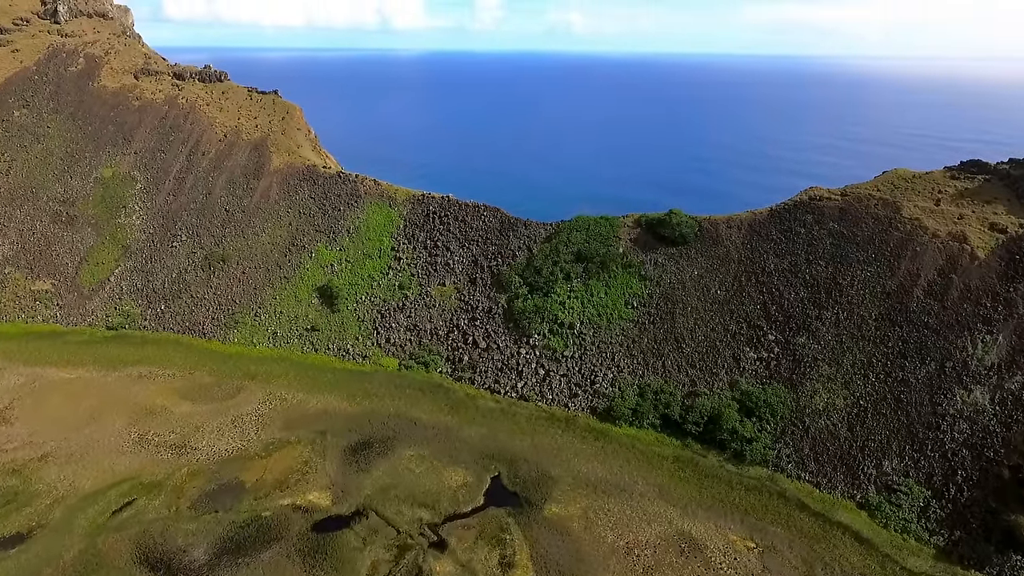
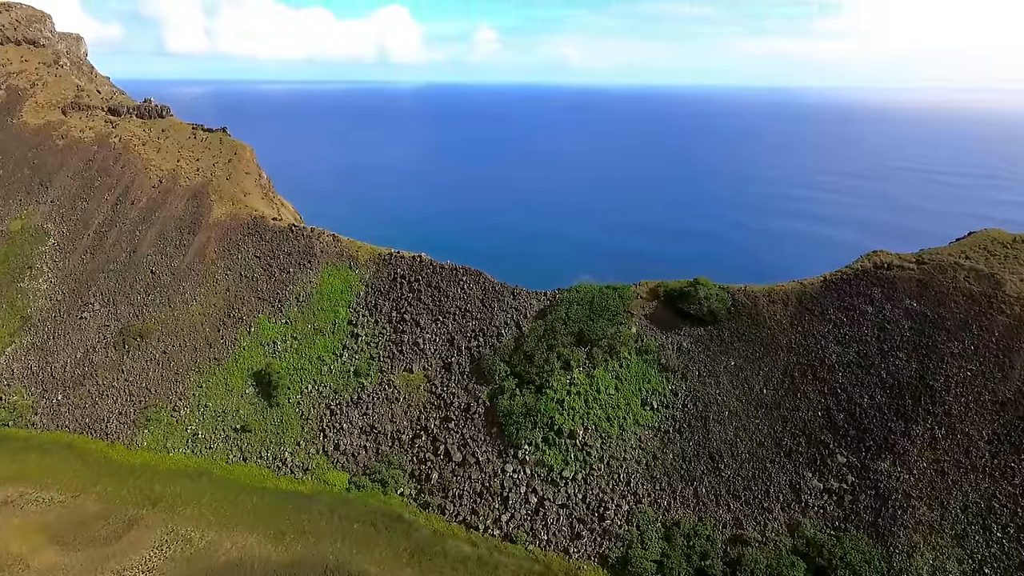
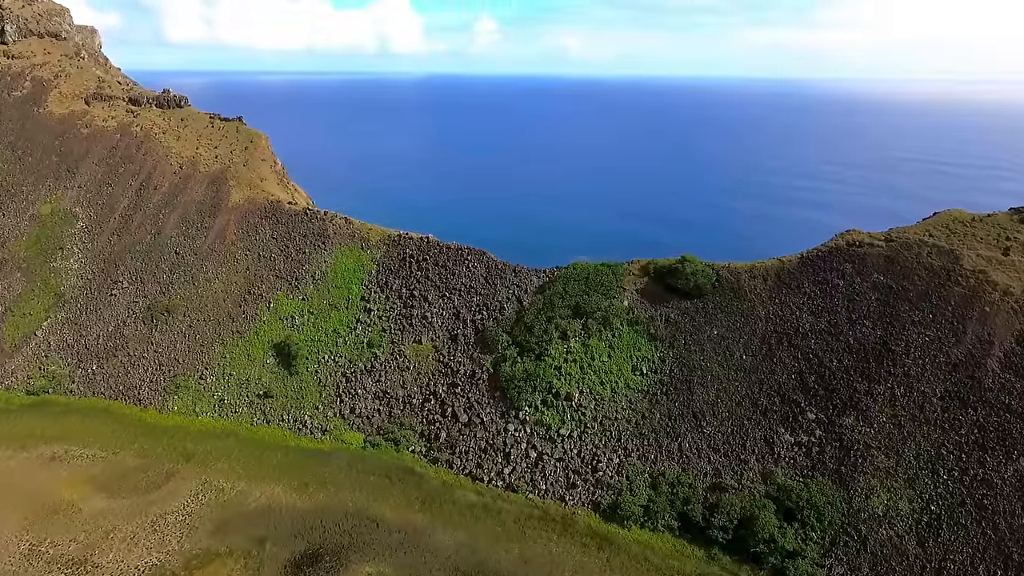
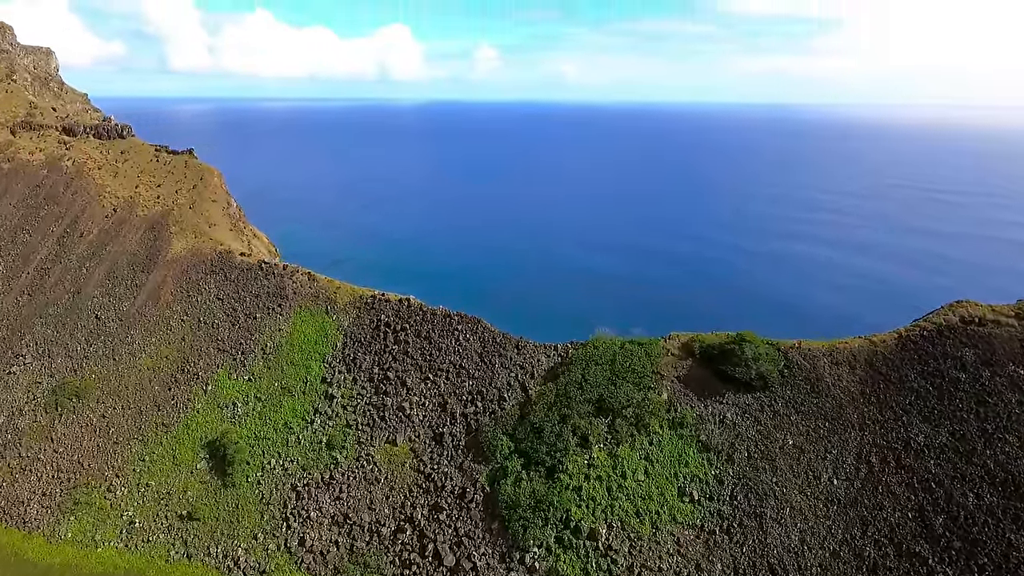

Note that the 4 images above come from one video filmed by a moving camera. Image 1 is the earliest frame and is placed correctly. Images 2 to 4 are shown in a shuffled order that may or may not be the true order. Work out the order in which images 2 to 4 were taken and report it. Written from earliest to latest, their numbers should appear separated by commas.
3, 2, 4
